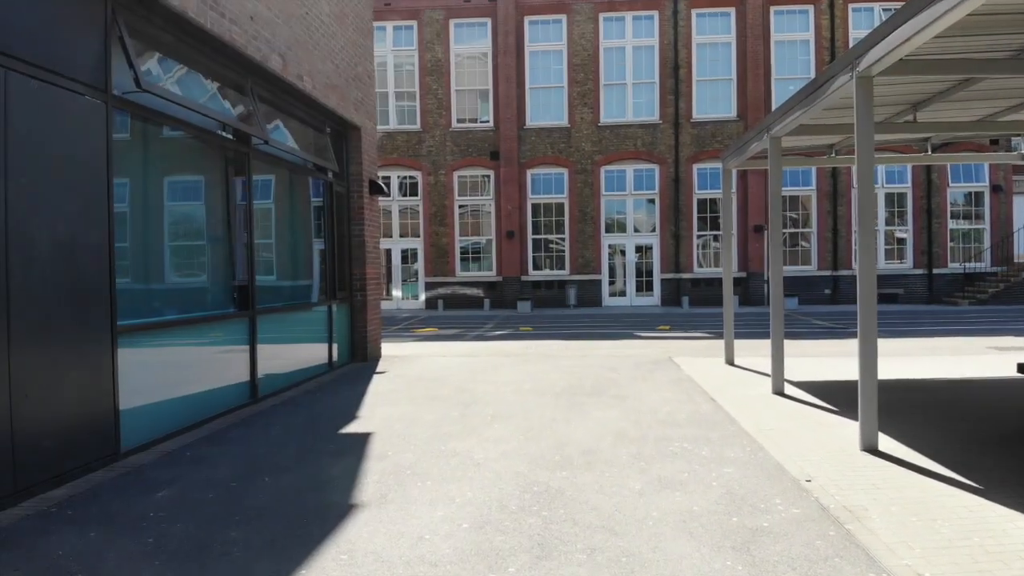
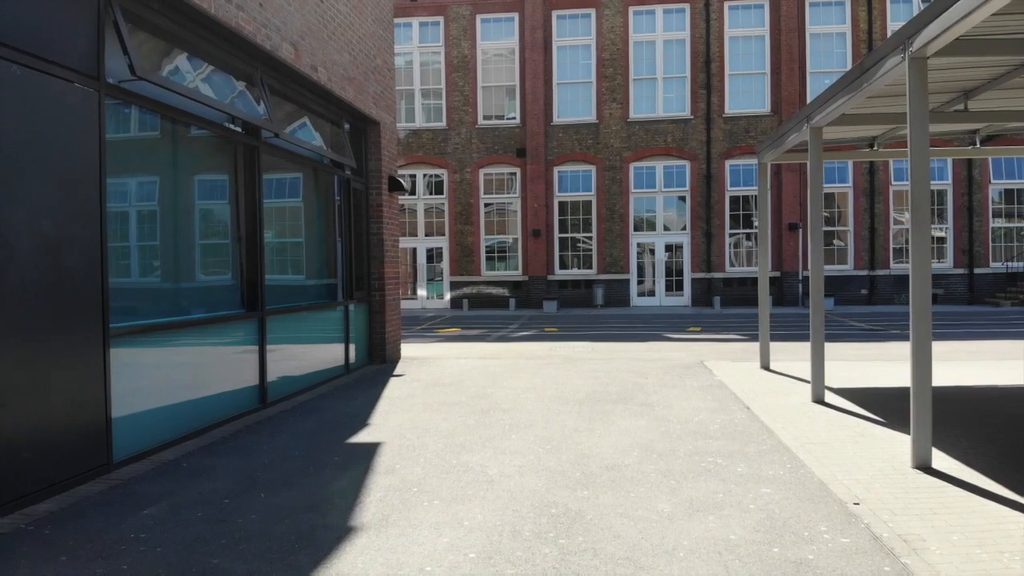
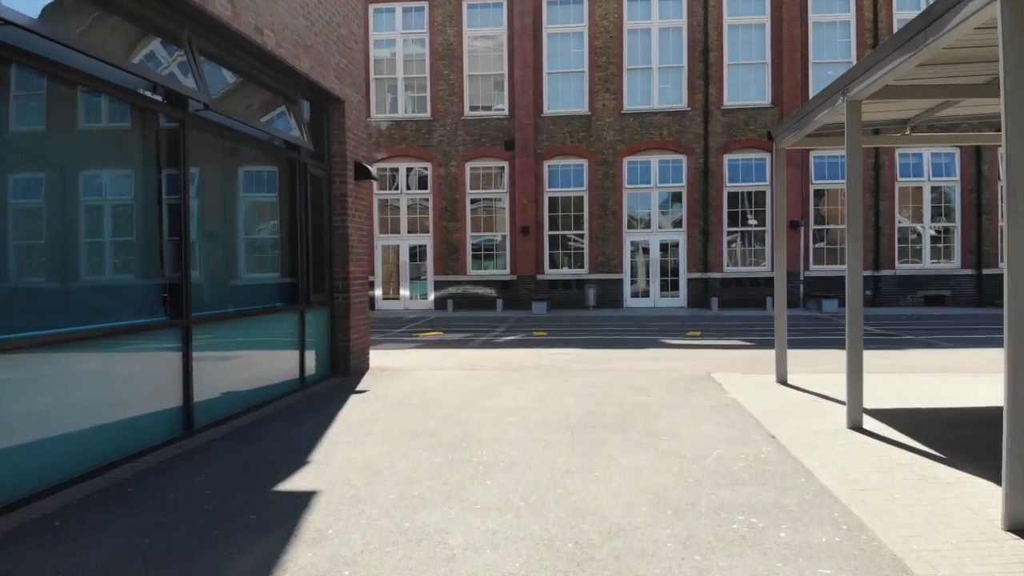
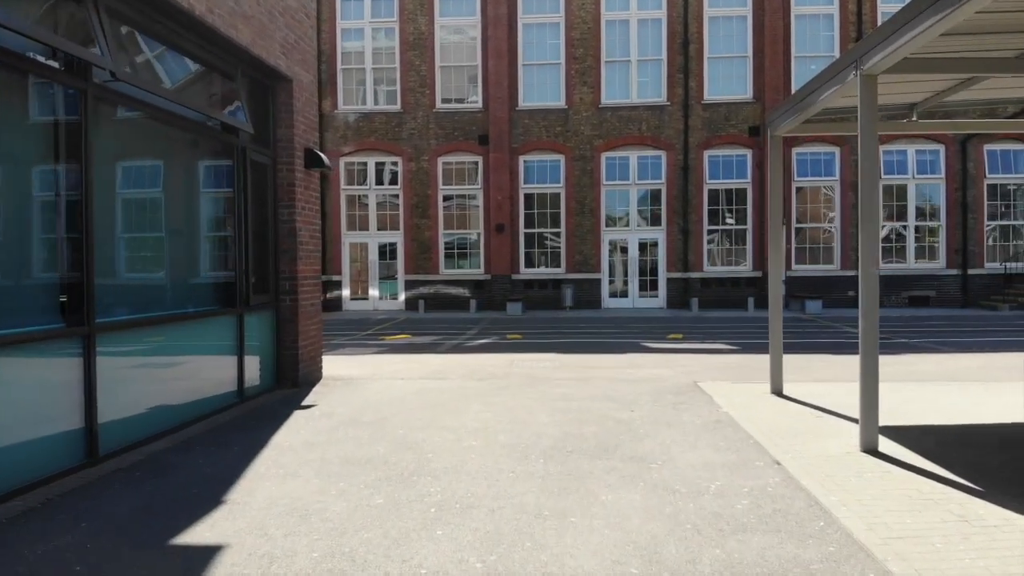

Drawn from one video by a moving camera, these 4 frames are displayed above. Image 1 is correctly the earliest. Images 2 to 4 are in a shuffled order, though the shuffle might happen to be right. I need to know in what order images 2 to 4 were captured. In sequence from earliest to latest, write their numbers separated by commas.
2, 3, 4
